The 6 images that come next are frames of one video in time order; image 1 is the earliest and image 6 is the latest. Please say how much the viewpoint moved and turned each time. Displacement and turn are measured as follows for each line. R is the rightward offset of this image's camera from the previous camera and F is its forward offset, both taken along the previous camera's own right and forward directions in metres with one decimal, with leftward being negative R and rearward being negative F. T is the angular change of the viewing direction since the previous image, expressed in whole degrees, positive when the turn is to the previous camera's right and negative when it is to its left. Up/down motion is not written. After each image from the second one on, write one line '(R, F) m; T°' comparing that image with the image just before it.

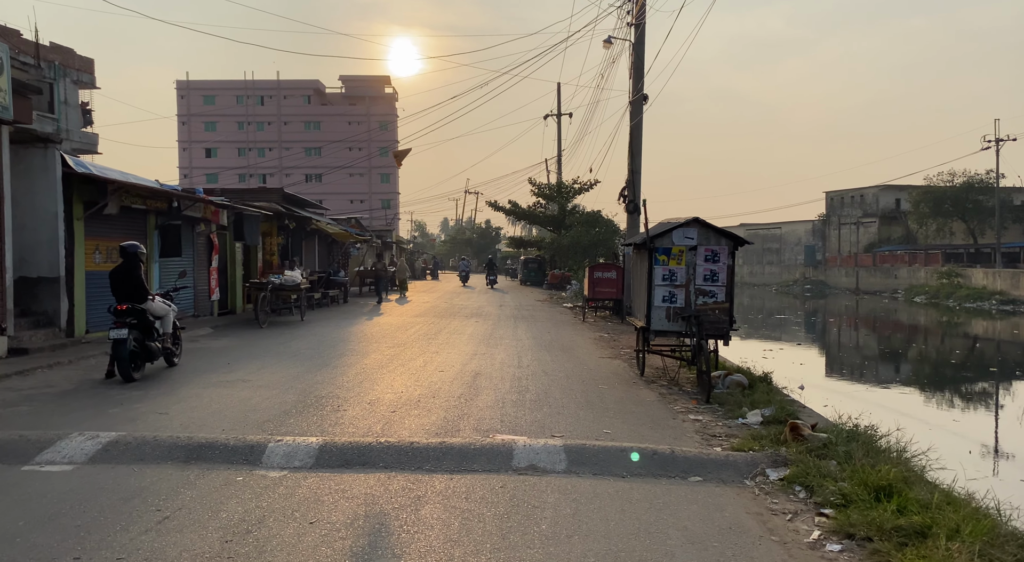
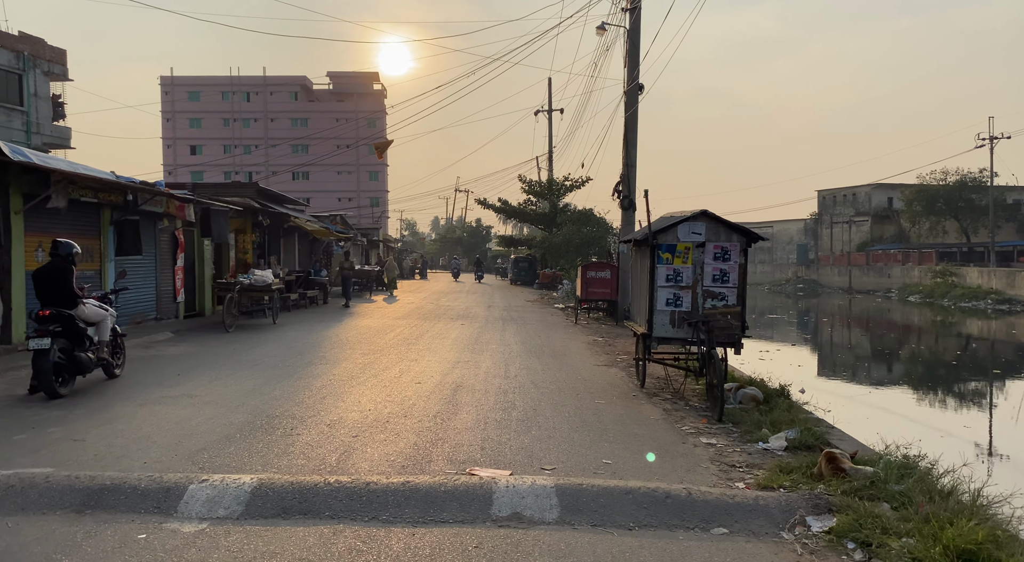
(+0.1, +1.2) m; +1°
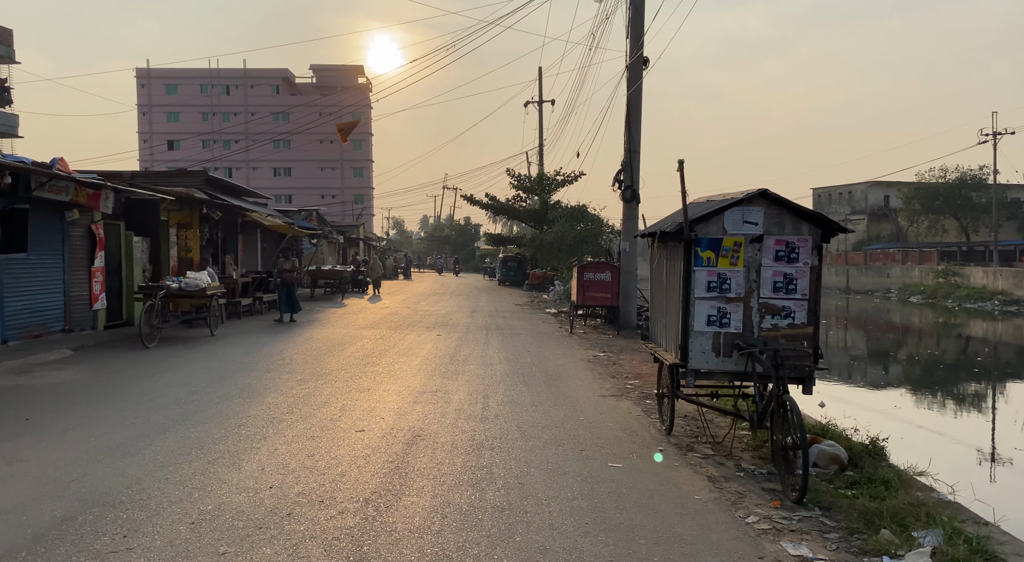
(+0.1, +2.7) m; +1°
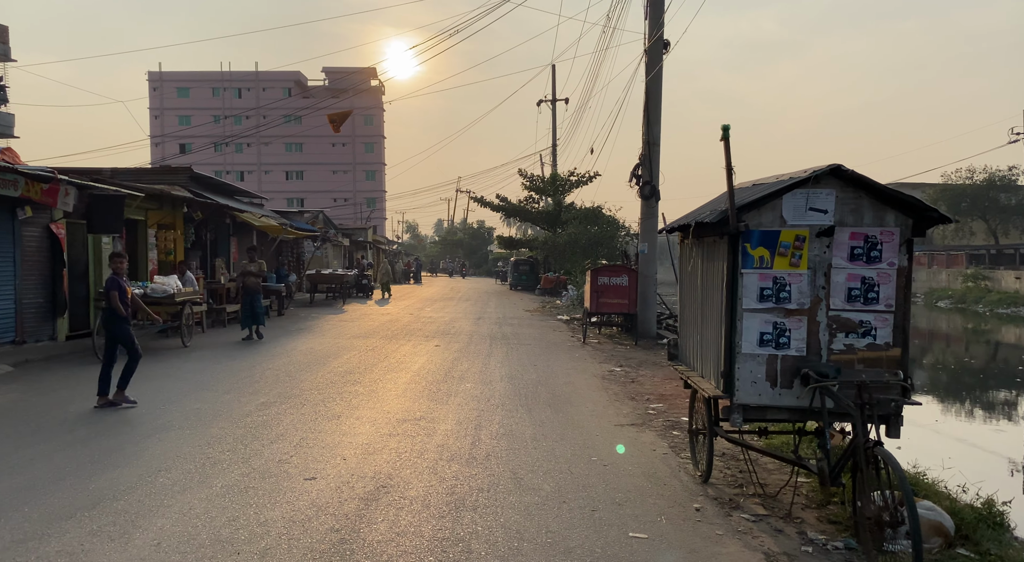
(+0.2, +1.6) m; -1°
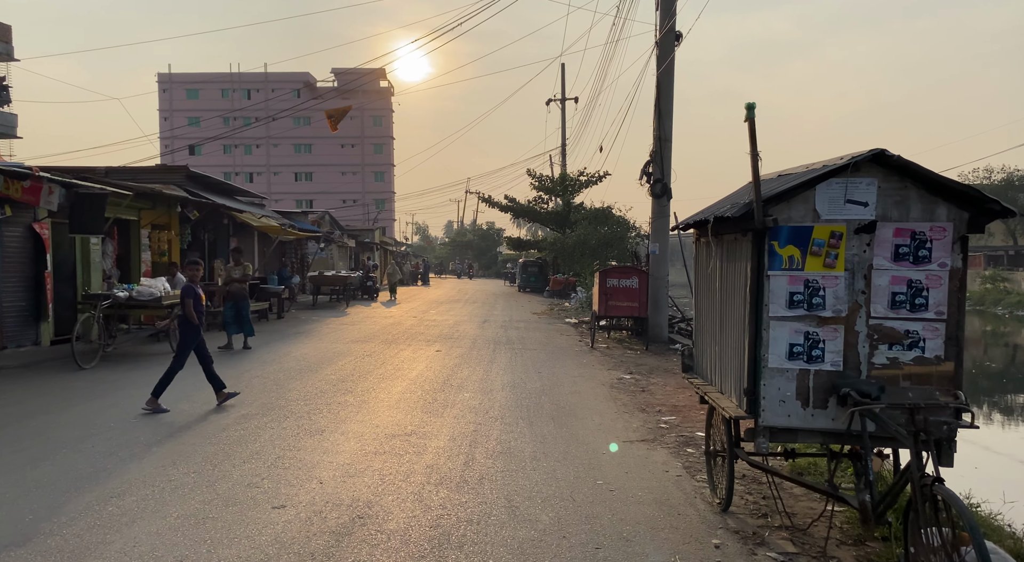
(+0.1, +0.6) m; -1°
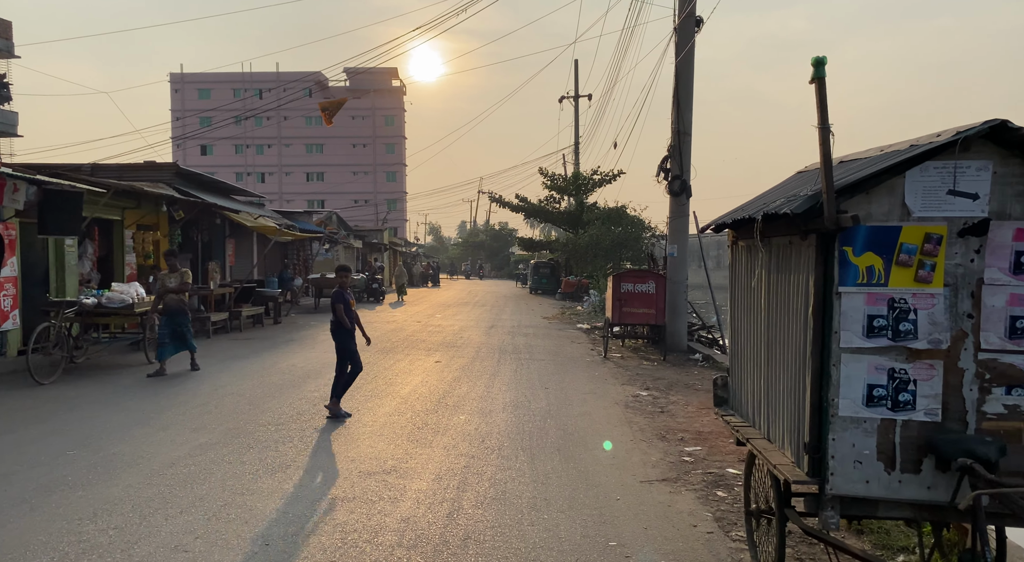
(+0.1, +1.1) m; -1°
